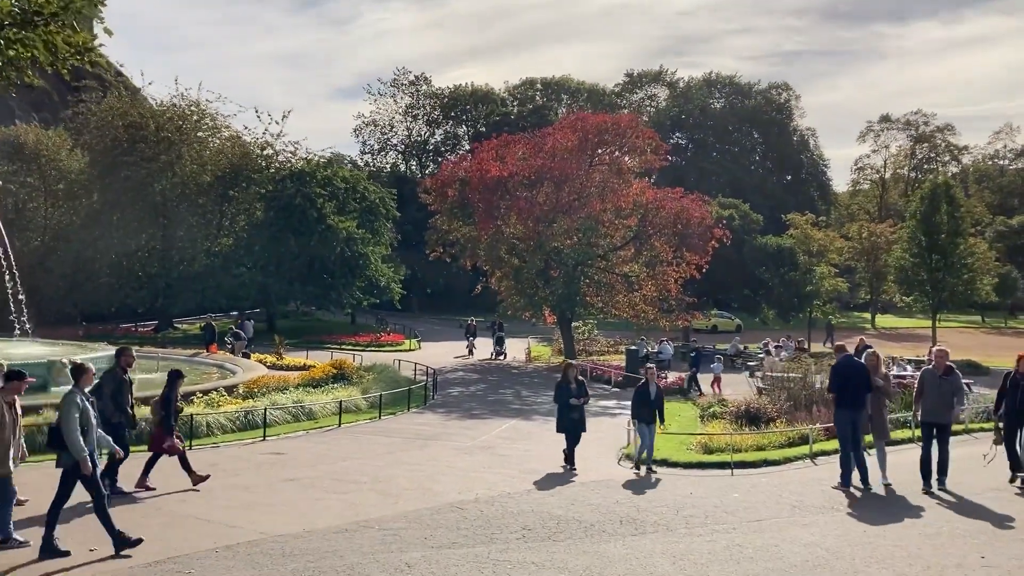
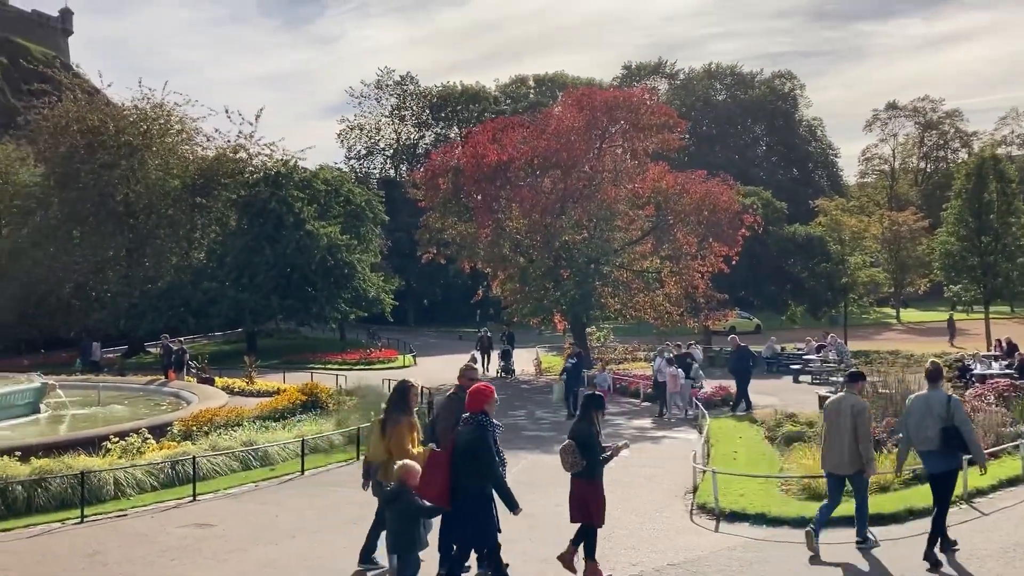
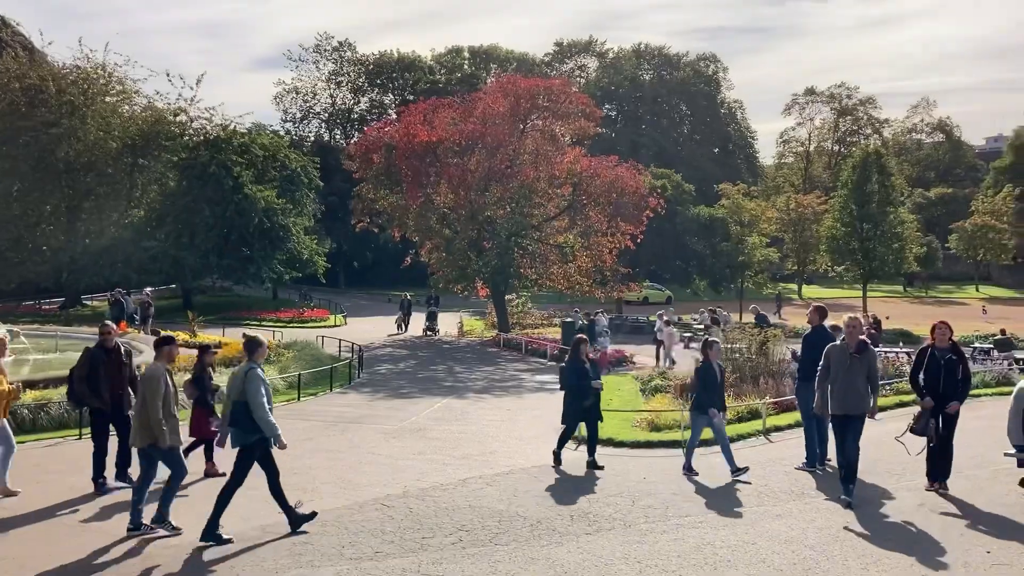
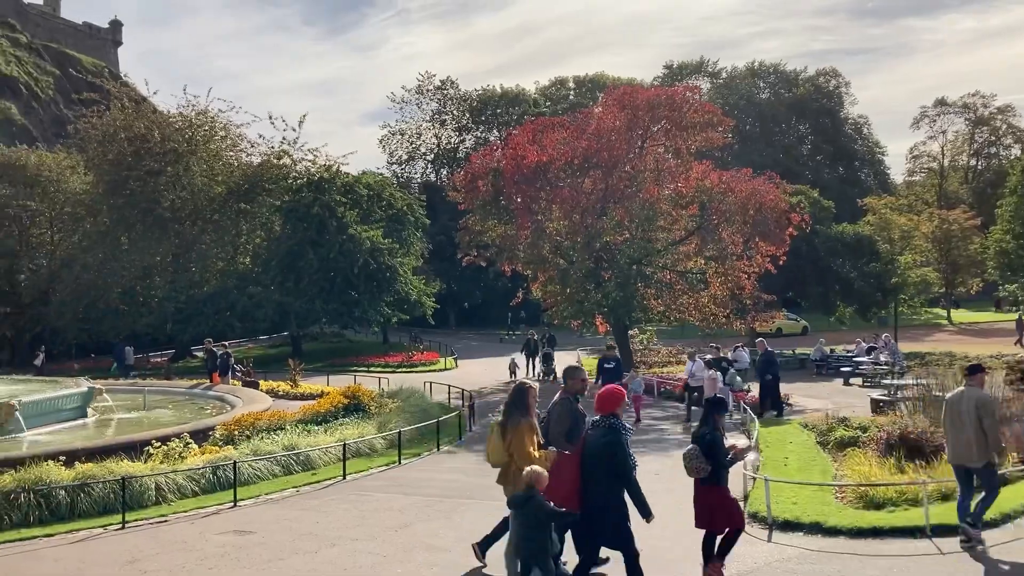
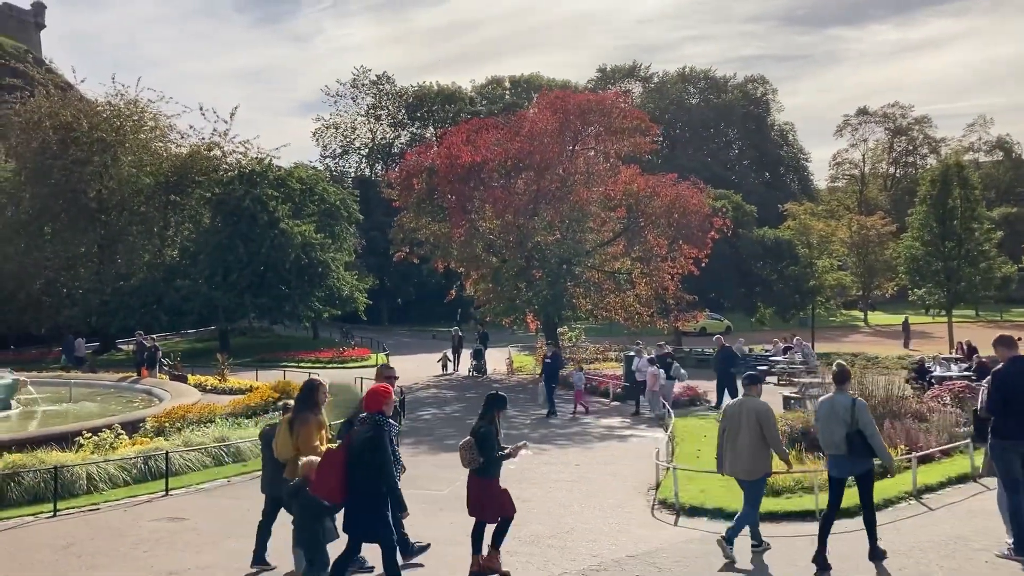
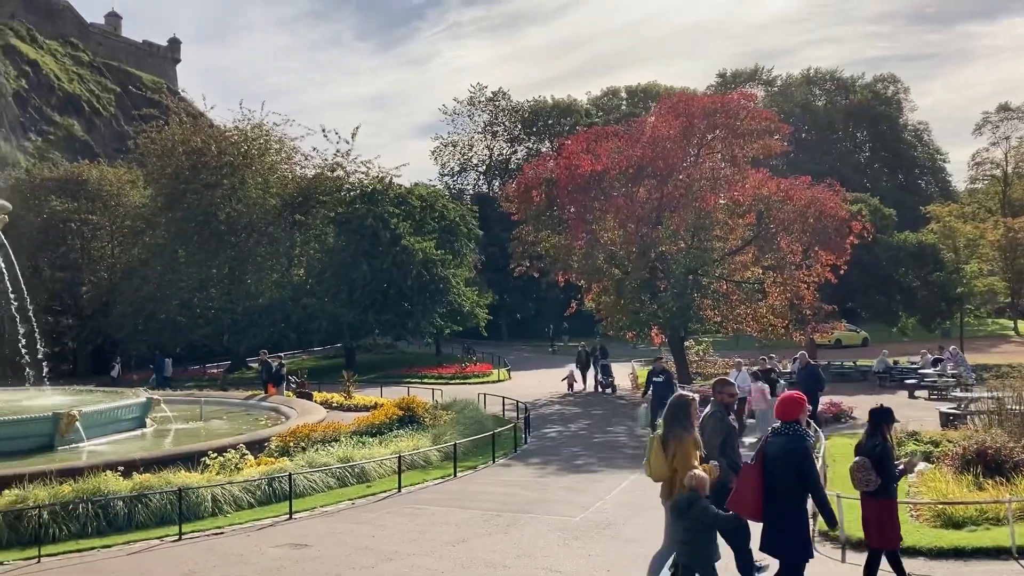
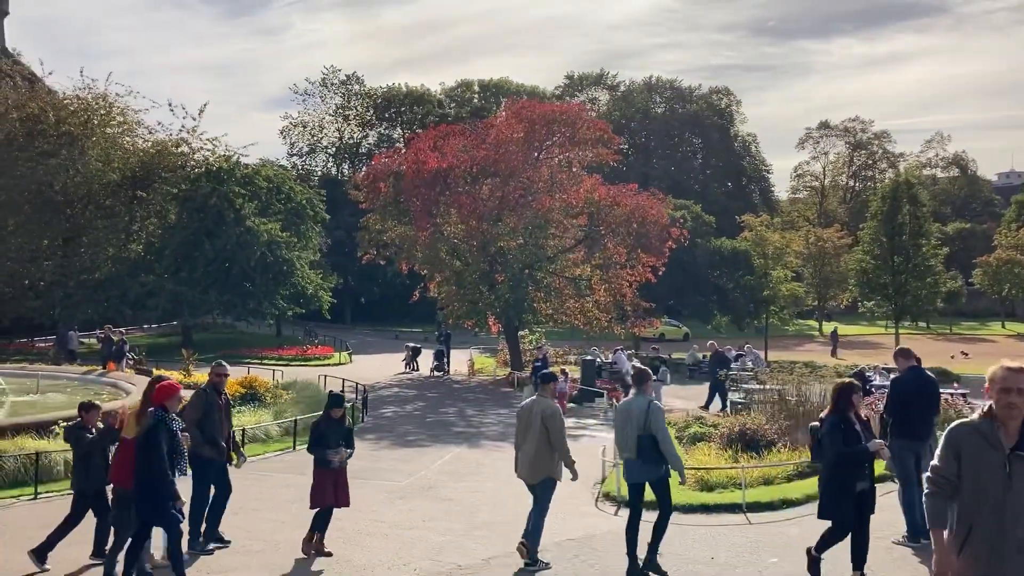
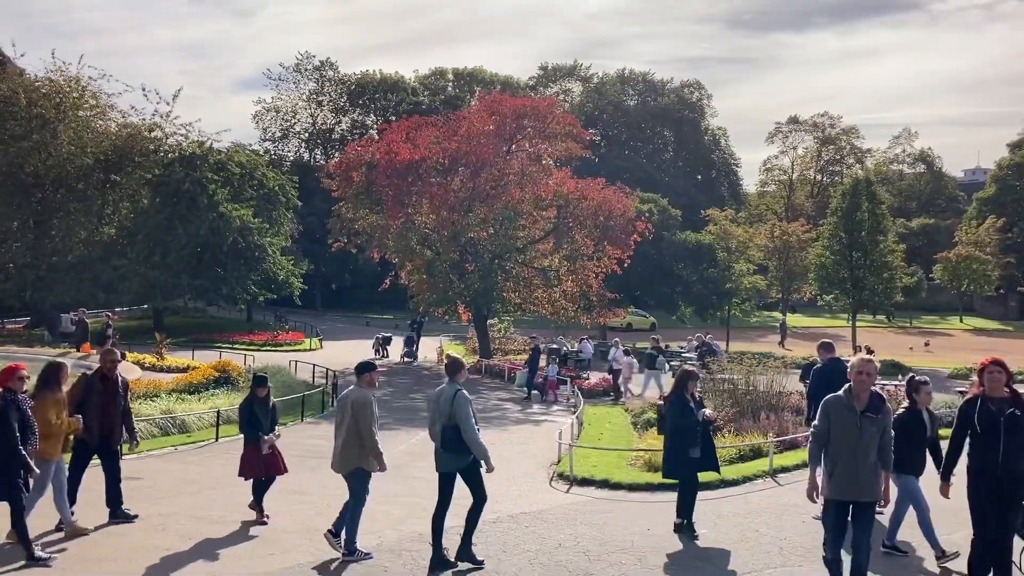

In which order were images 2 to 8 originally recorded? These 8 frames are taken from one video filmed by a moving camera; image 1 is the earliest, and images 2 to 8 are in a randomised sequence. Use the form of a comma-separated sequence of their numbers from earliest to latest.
3, 8, 7, 5, 2, 4, 6
